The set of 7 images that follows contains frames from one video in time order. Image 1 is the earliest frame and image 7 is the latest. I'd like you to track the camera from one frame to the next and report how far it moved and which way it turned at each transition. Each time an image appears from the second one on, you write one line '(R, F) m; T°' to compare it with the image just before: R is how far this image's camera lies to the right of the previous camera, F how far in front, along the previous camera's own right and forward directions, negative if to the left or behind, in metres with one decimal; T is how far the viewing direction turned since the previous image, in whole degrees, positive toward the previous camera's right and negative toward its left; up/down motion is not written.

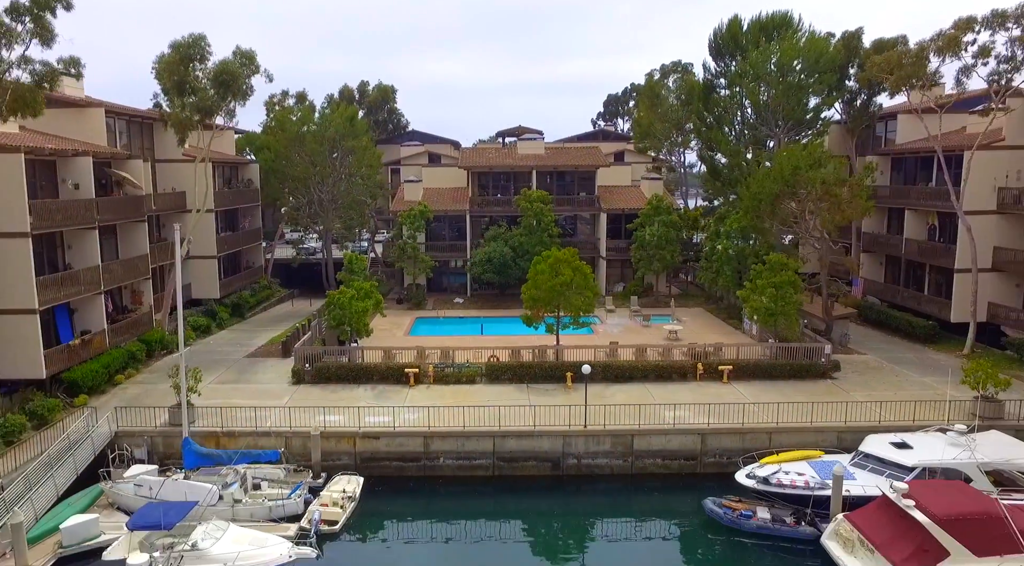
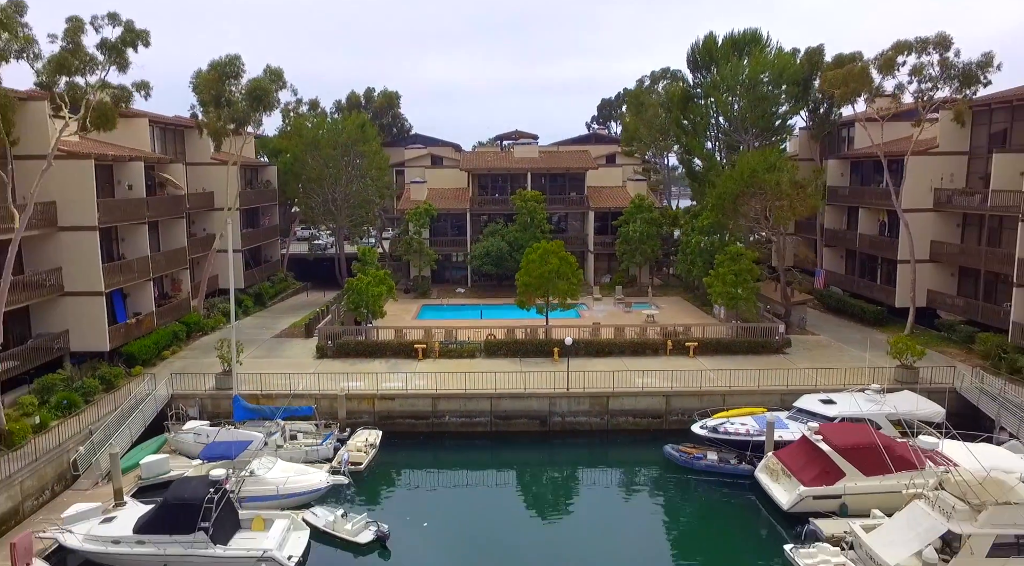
(+0.2, -4.5) m; 0°
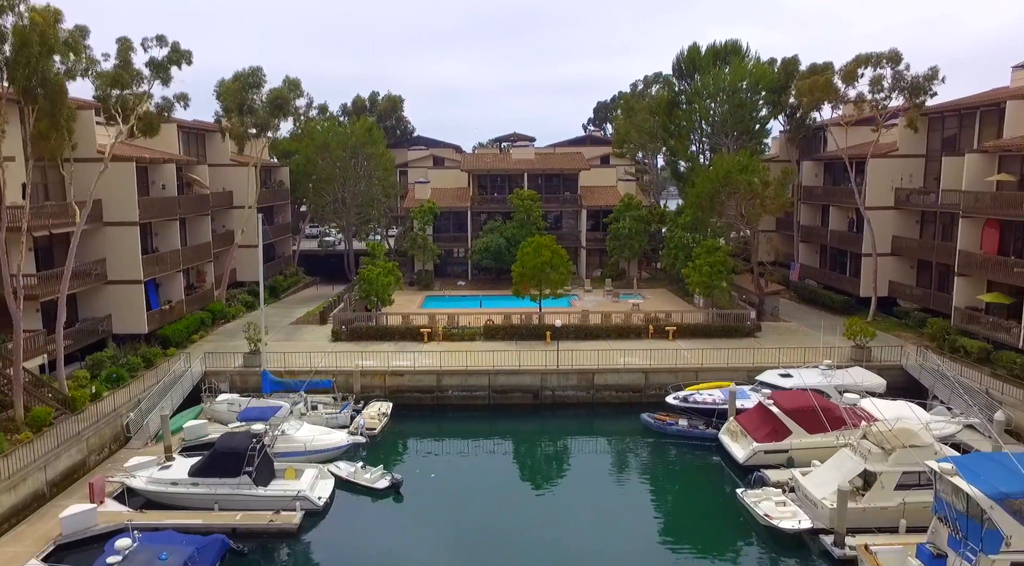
(+0.2, -3.5) m; 0°
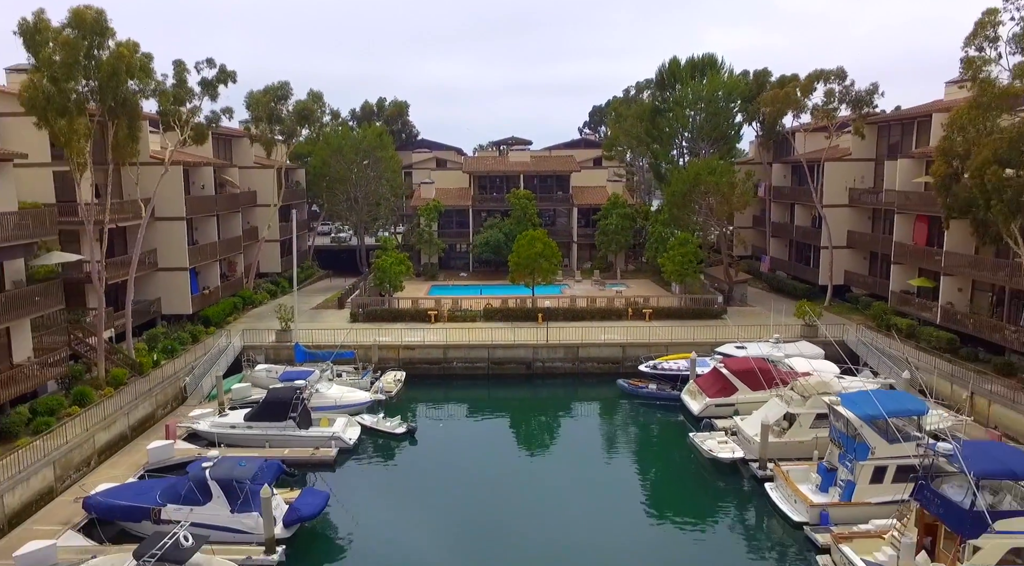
(+0.2, -5.1) m; 0°
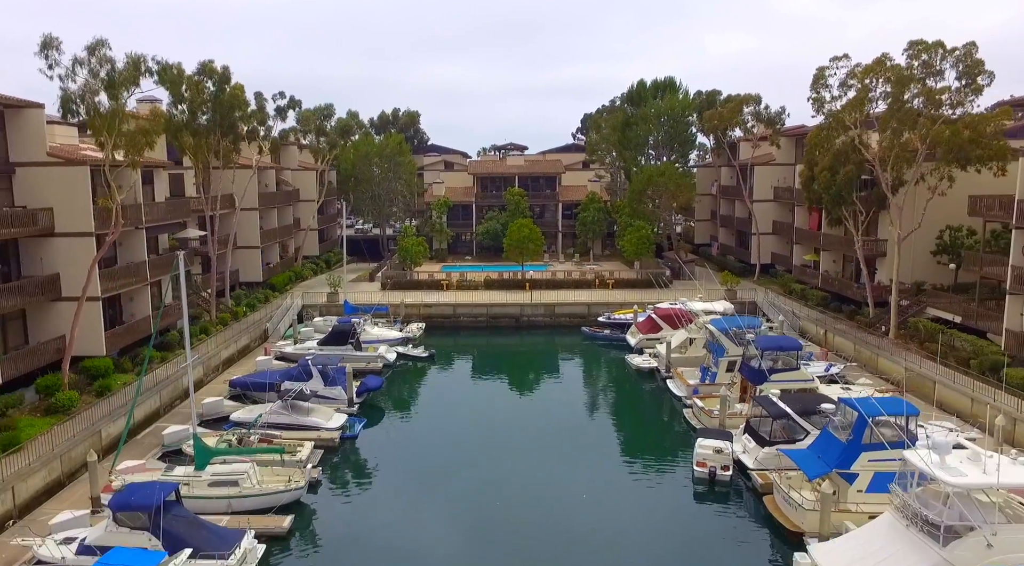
(+0.7, -12.0) m; 0°
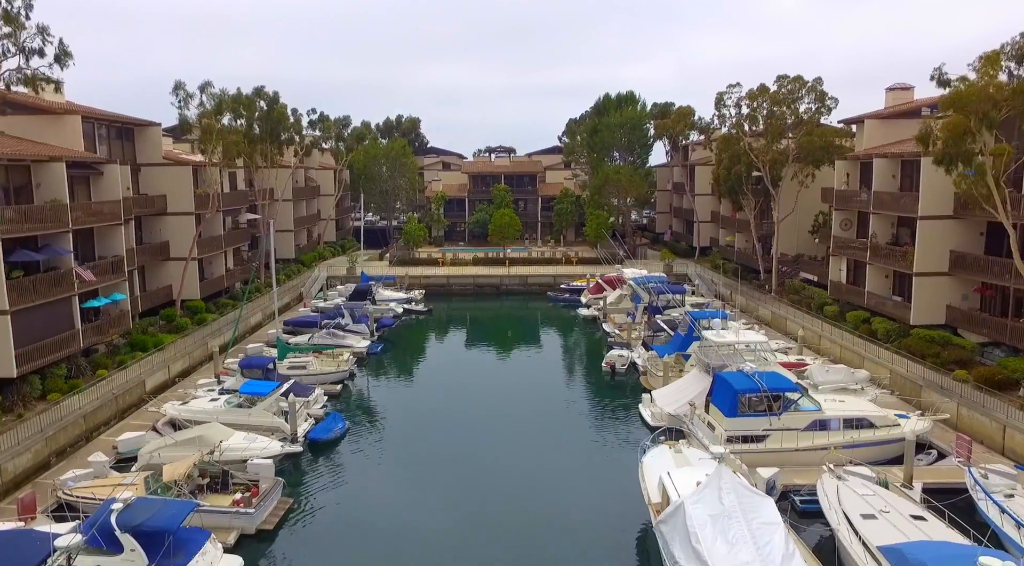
(+1.4, -12.3) m; 0°
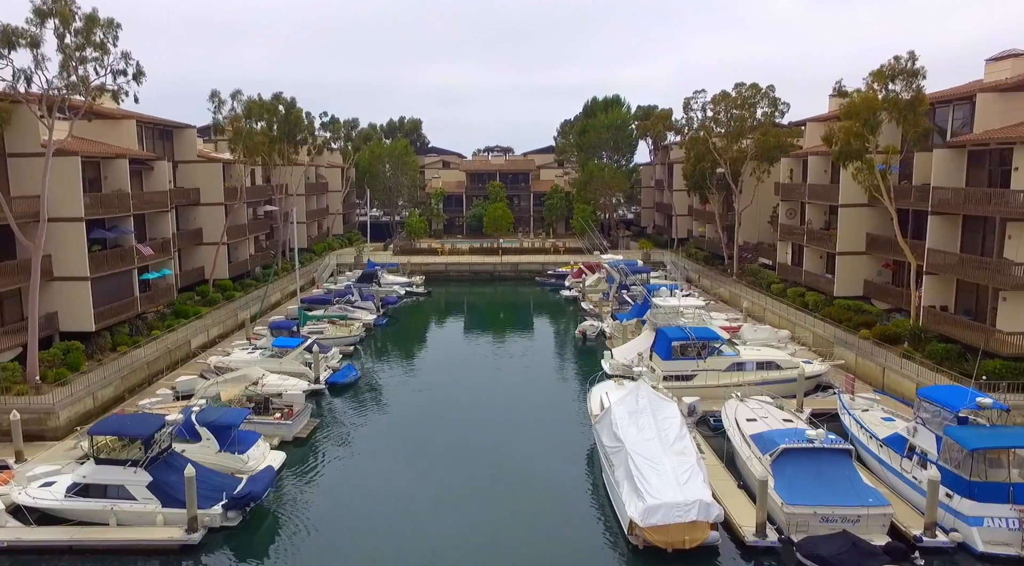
(+0.8, -6.0) m; 0°
